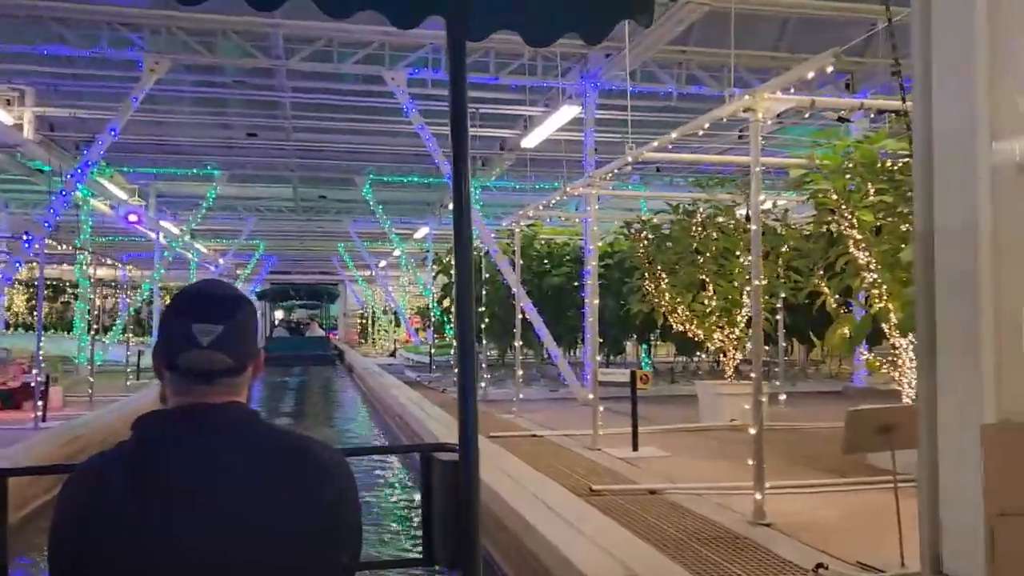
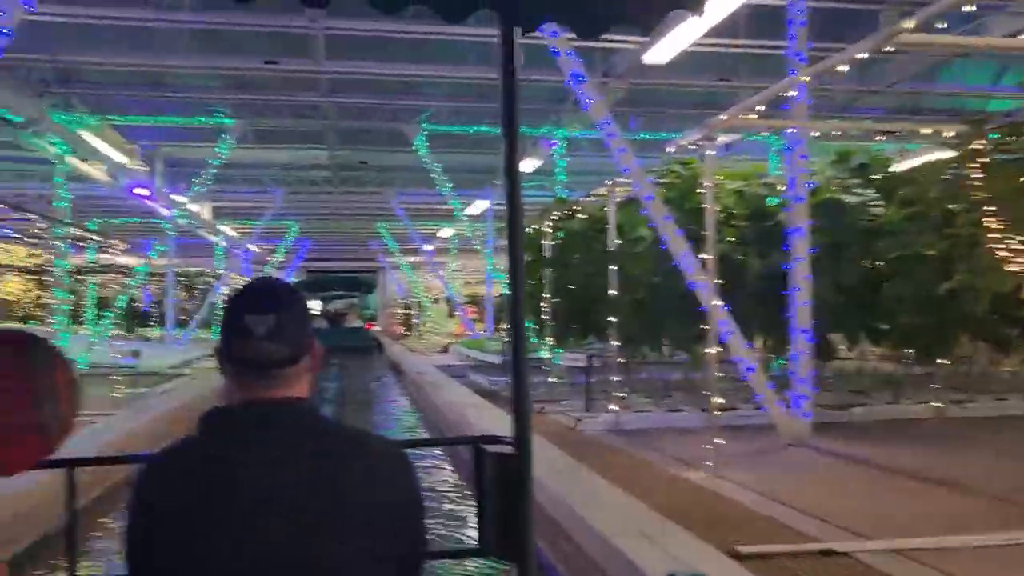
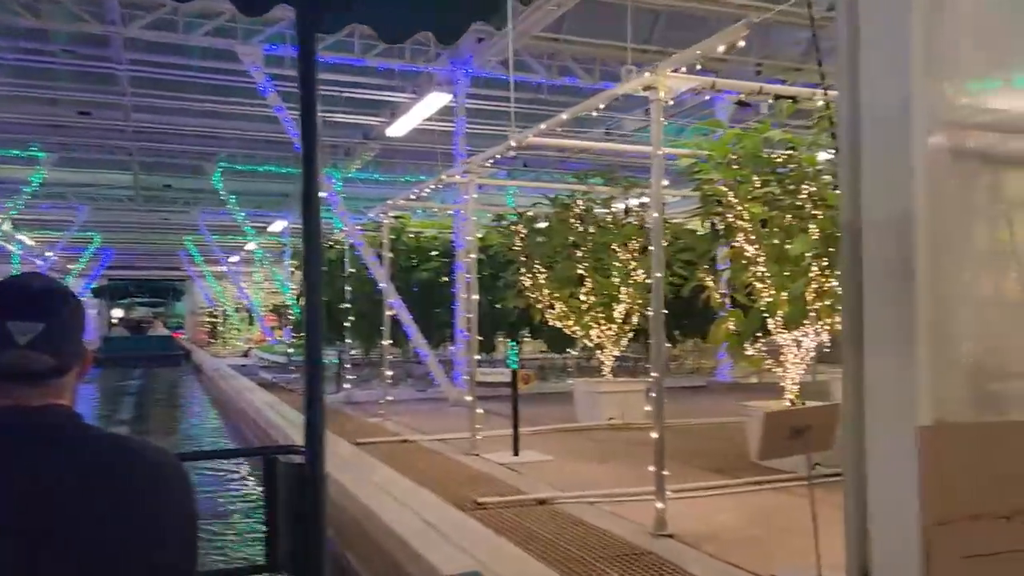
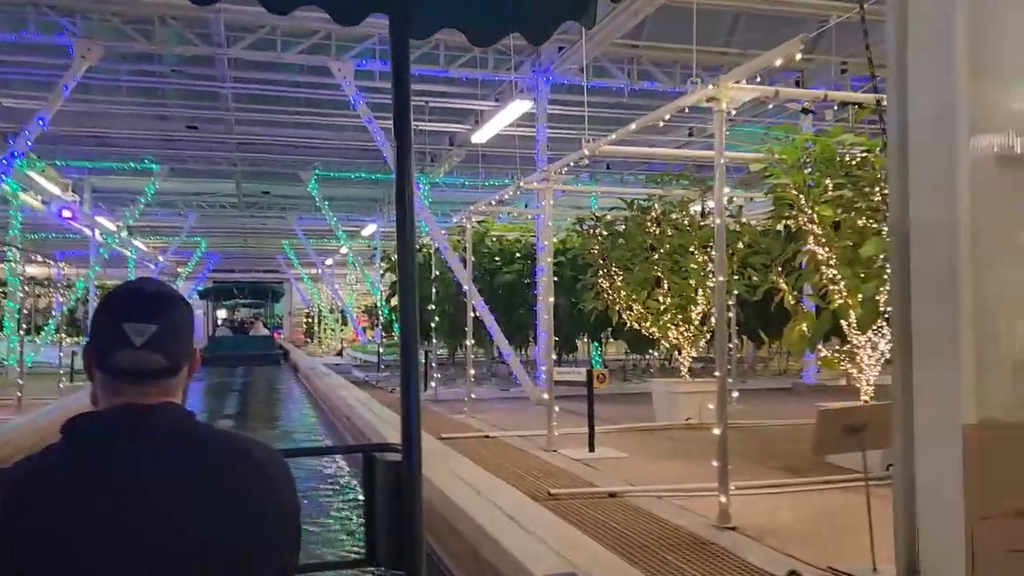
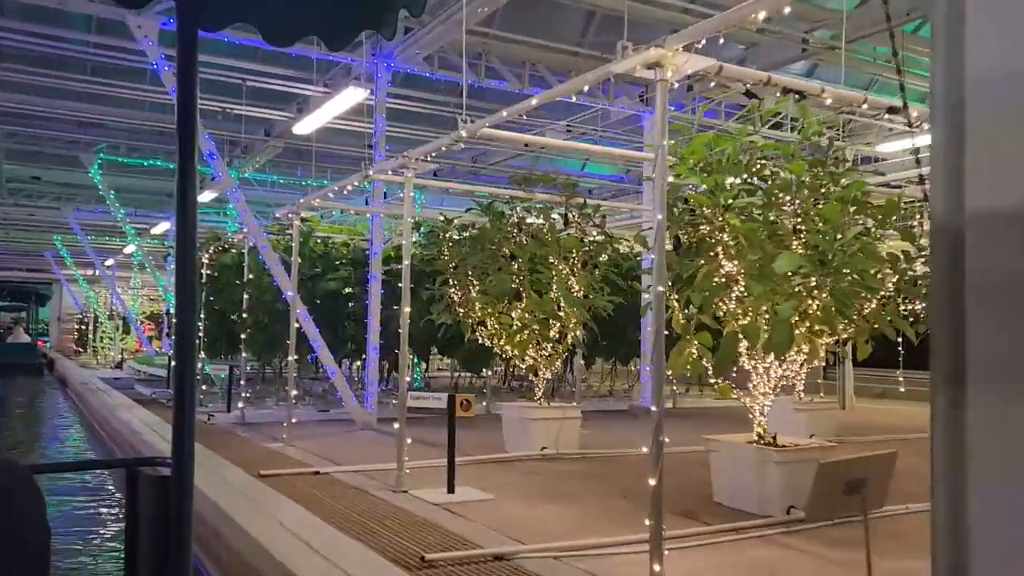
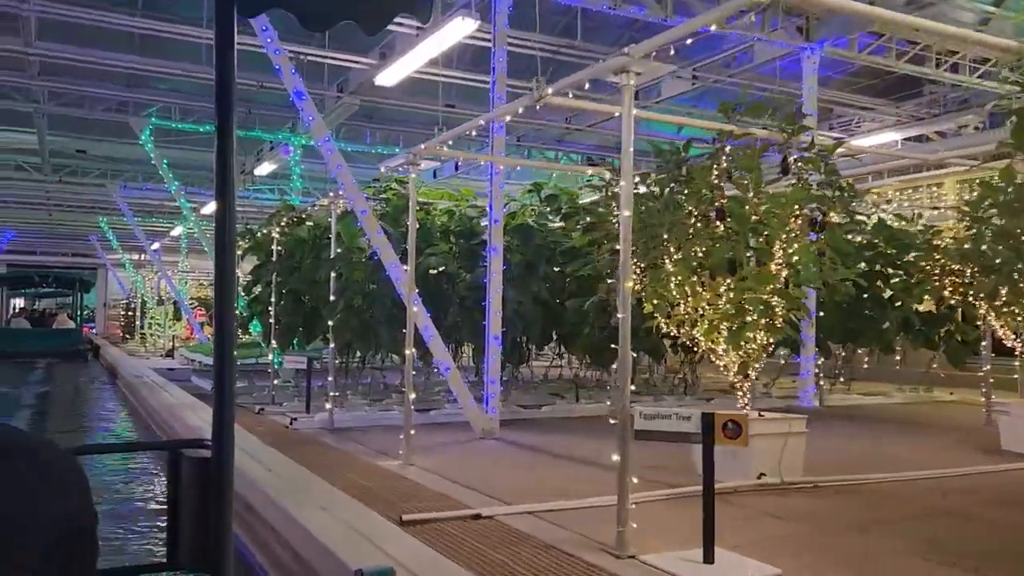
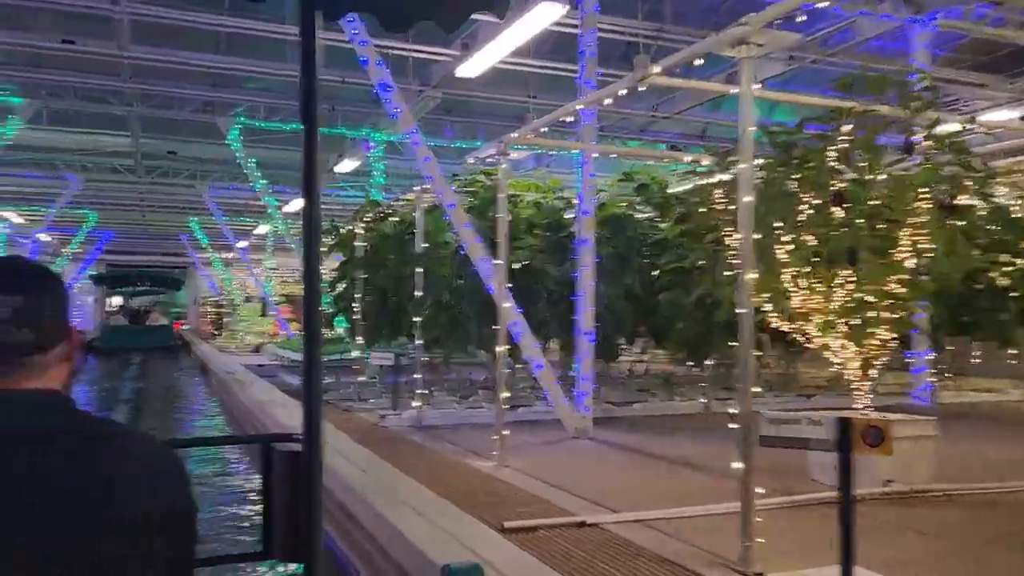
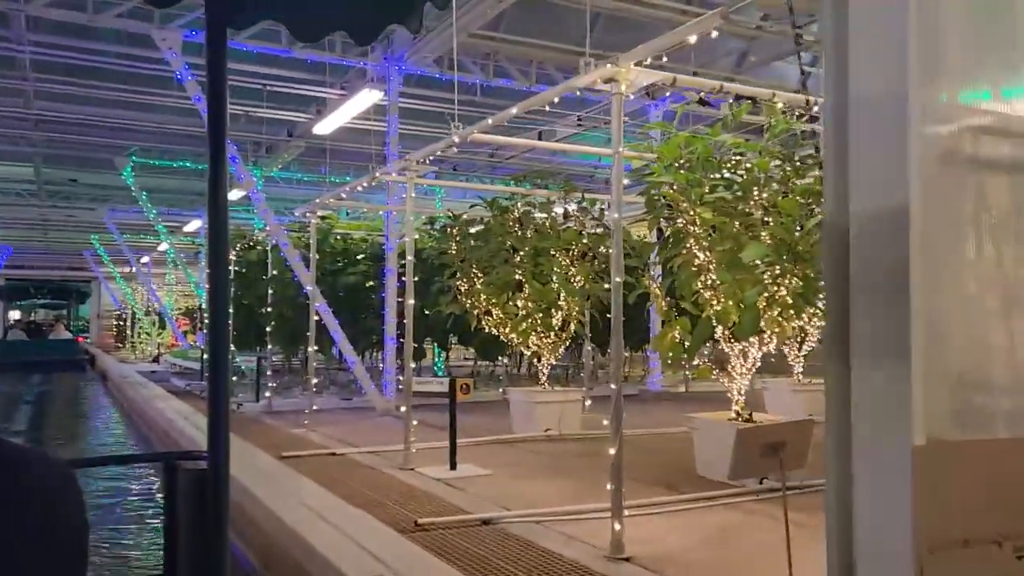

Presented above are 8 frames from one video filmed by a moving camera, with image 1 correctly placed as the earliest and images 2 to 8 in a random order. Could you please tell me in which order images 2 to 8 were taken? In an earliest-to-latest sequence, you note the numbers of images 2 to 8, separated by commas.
4, 3, 8, 5, 6, 7, 2
